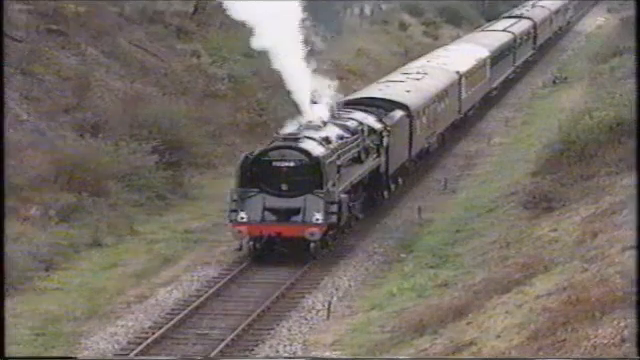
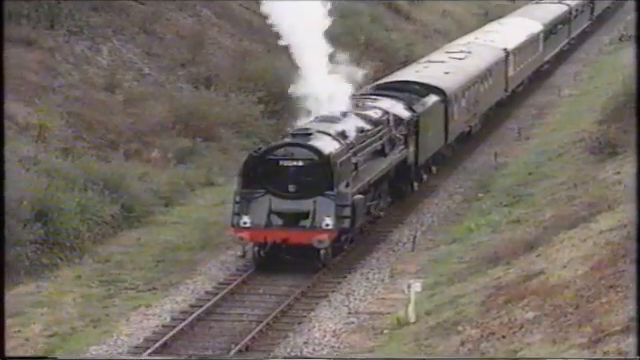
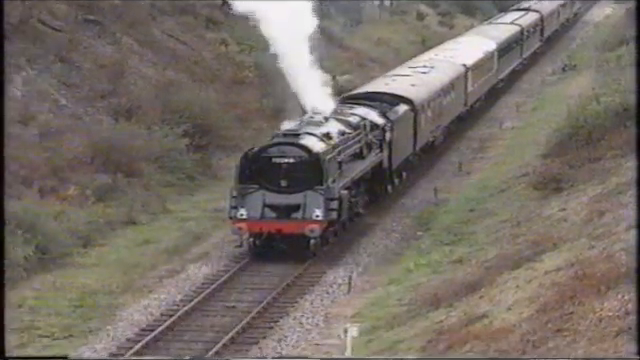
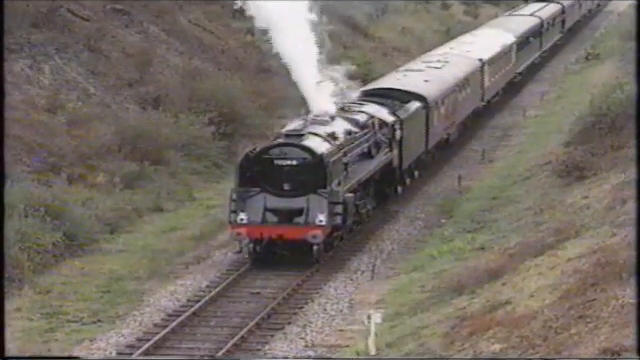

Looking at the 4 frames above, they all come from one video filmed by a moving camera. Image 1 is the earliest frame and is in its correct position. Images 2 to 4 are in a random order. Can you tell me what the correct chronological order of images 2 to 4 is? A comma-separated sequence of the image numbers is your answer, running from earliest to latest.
3, 4, 2
